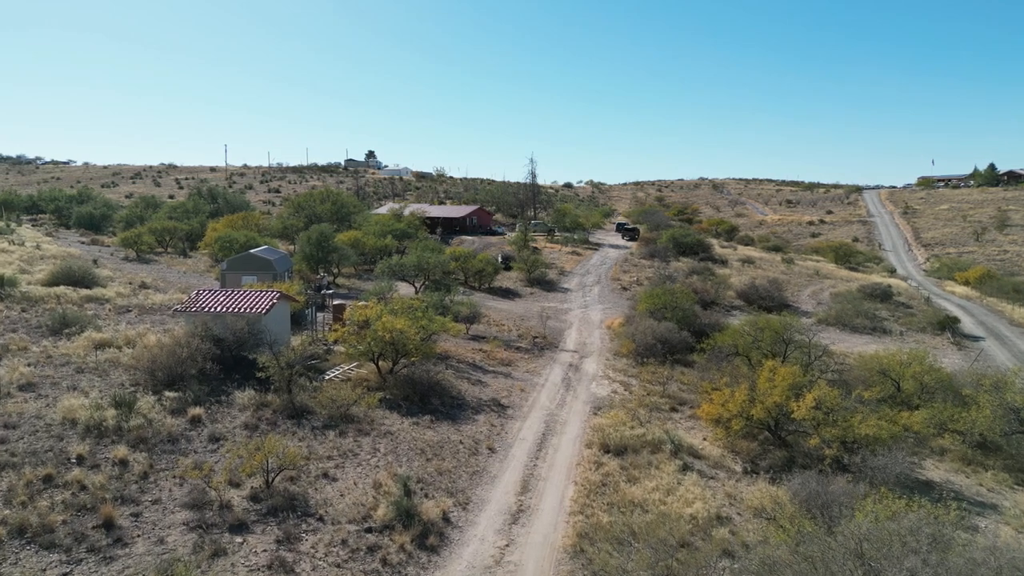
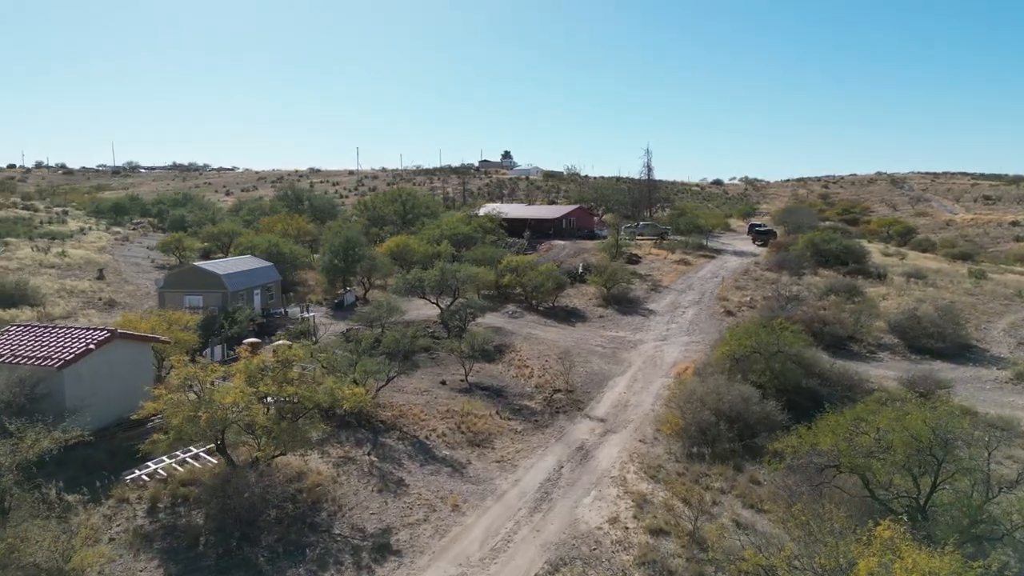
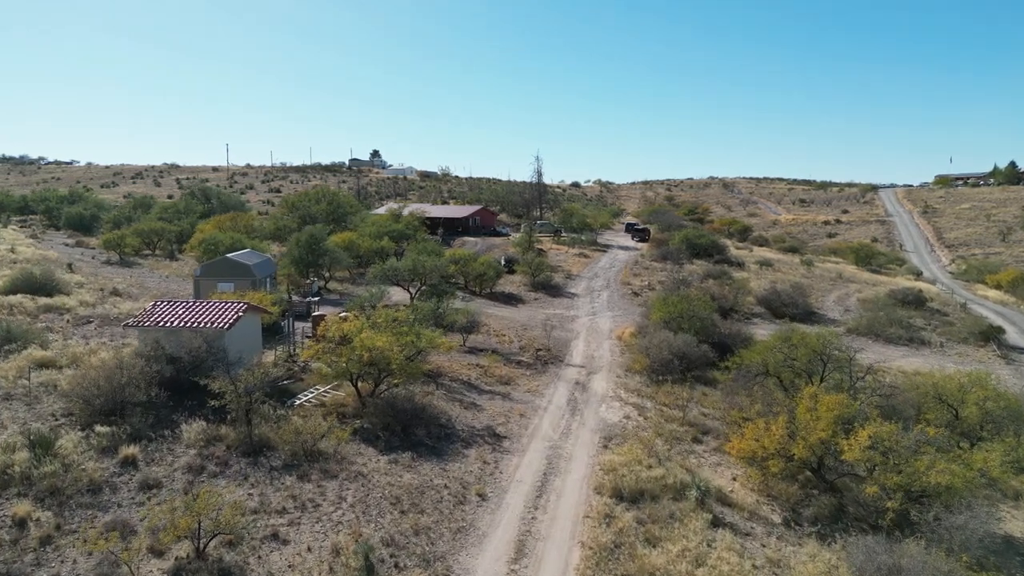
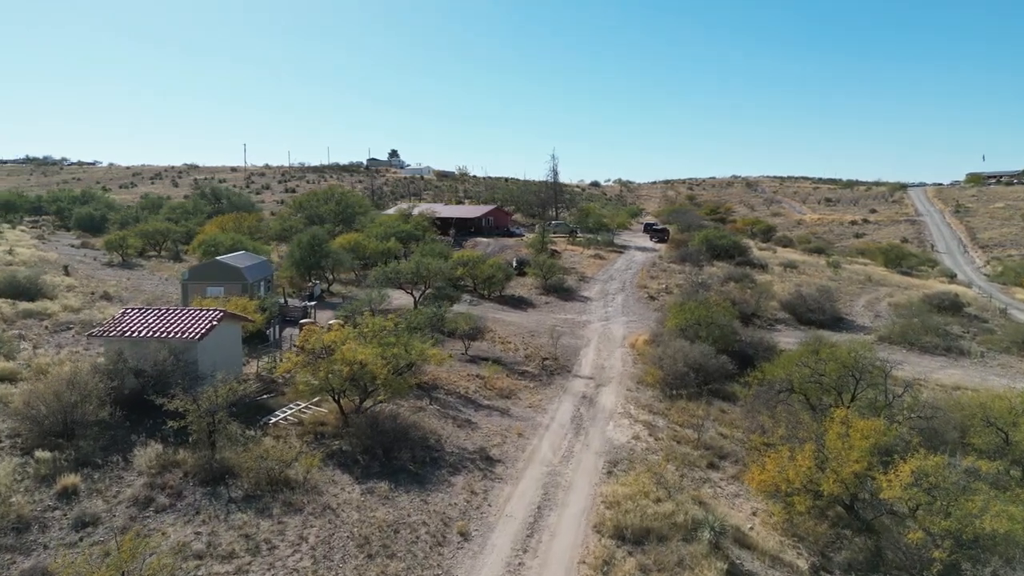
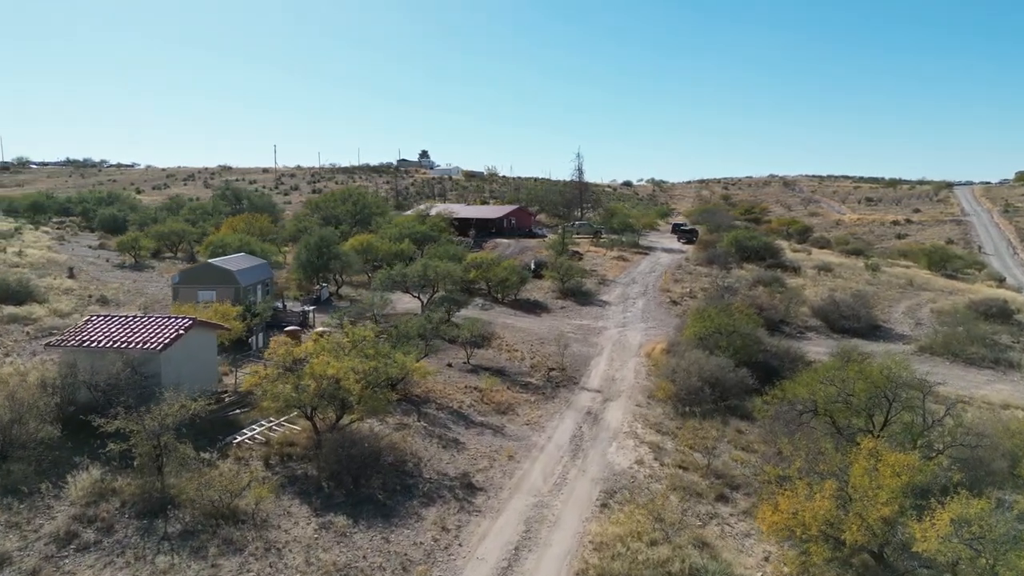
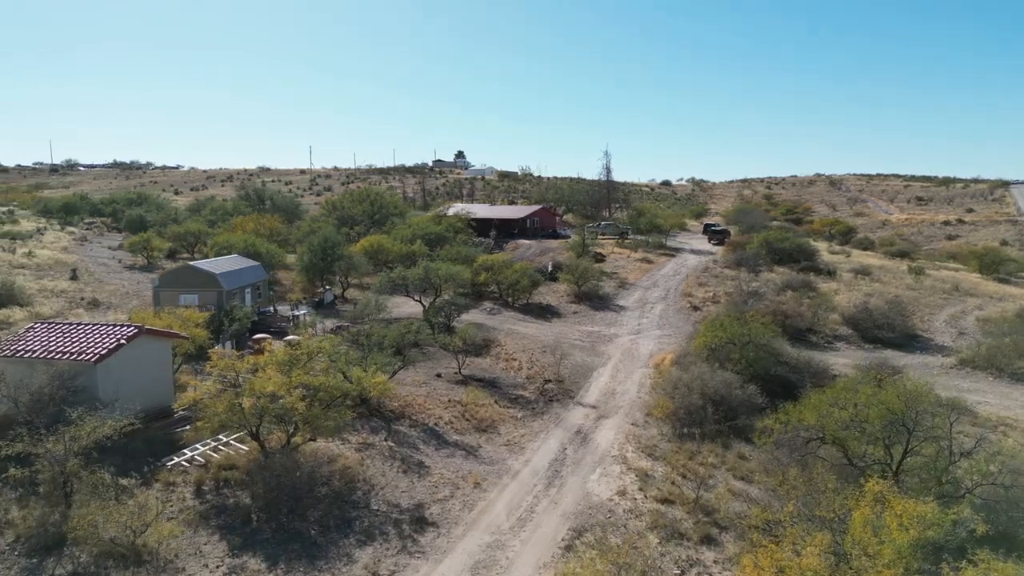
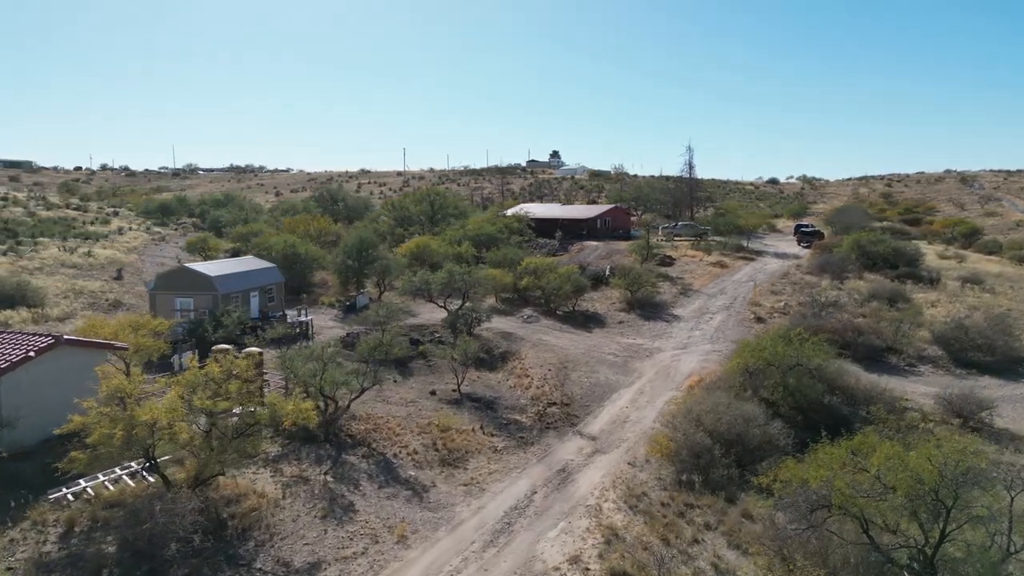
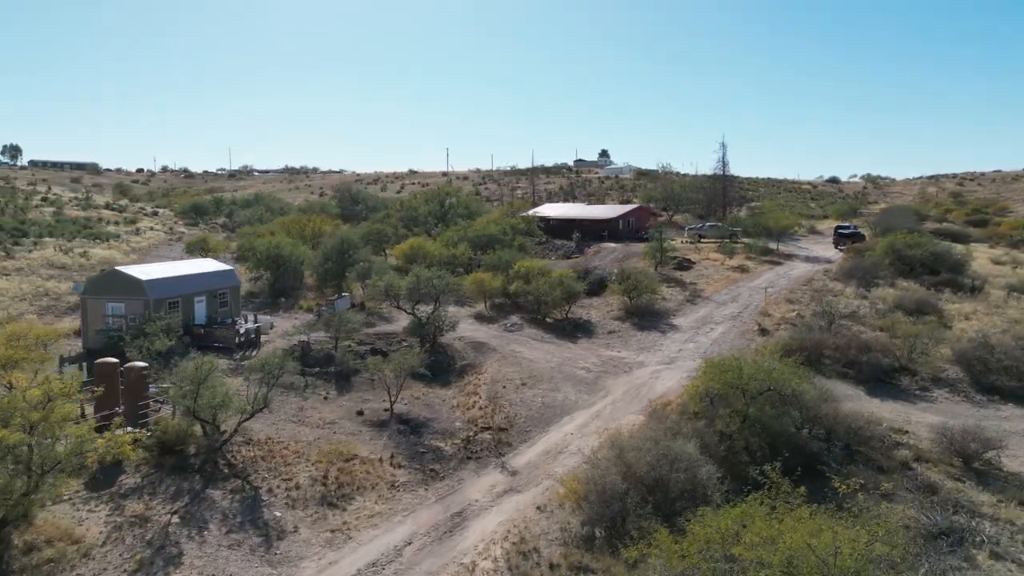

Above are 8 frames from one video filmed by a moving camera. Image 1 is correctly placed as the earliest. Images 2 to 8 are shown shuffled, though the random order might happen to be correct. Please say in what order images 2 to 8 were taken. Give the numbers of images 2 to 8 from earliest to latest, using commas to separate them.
3, 4, 5, 6, 2, 7, 8
